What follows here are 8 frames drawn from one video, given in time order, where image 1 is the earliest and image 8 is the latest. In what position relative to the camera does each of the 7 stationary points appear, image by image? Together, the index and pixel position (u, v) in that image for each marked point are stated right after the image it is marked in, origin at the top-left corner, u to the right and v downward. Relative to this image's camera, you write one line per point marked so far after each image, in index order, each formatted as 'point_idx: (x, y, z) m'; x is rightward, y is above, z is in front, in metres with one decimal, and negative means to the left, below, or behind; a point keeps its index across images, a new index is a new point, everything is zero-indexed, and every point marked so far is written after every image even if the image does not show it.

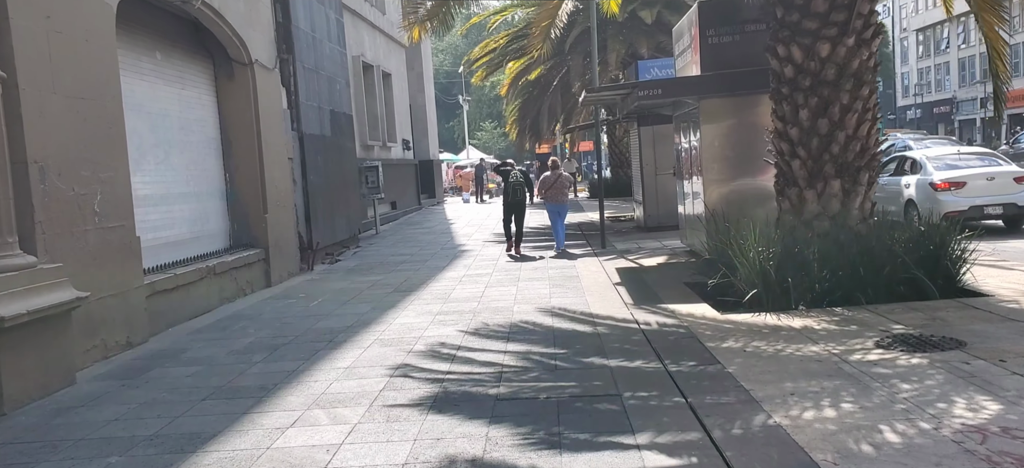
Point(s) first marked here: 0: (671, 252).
0: (+2.5, -0.3, +15.3) m
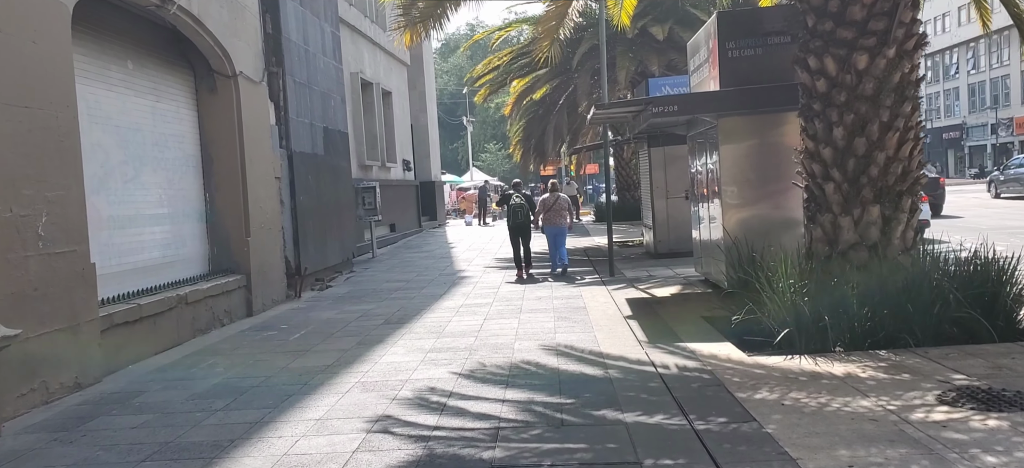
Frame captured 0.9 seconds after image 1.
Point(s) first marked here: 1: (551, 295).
0: (+2.5, -0.7, +14.2) m
1: (+0.5, -0.8, +13.5) m
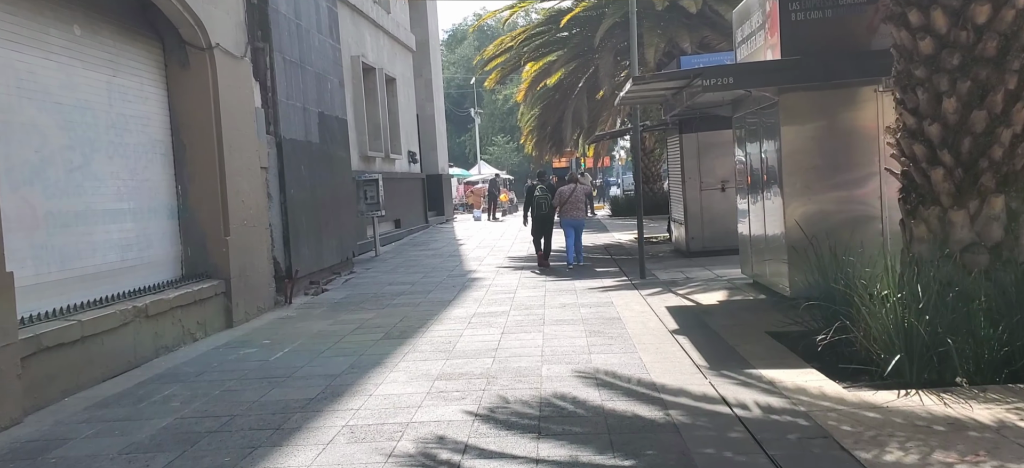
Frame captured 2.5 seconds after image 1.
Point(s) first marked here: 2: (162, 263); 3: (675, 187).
0: (+2.8, -0.7, +12.4) m
1: (+0.8, -0.8, +11.7) m
2: (-3.7, -0.3, +10.5) m
3: (+2.9, +0.8, +17.7) m
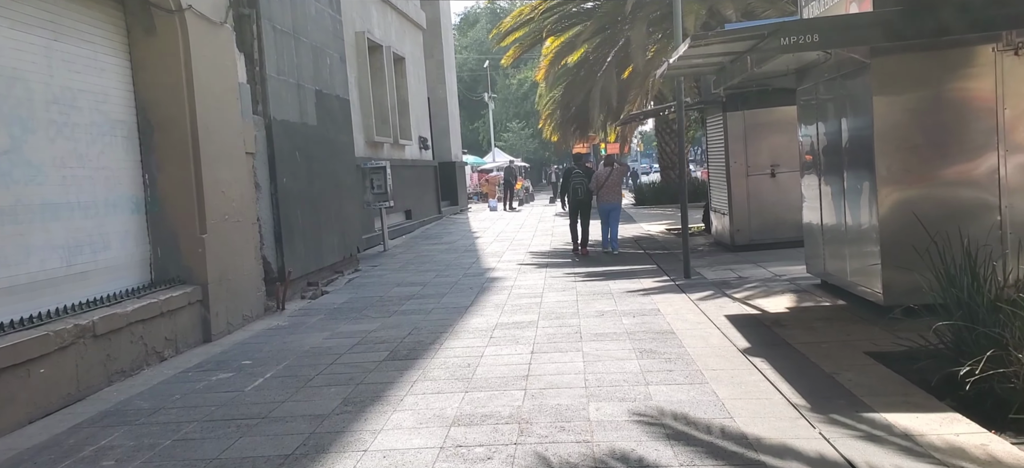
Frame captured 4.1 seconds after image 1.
0: (+3.0, -0.6, +10.6) m
1: (+1.1, -0.8, +9.9) m
2: (-3.4, -0.3, +8.8) m
3: (+3.2, +1.0, +15.9) m
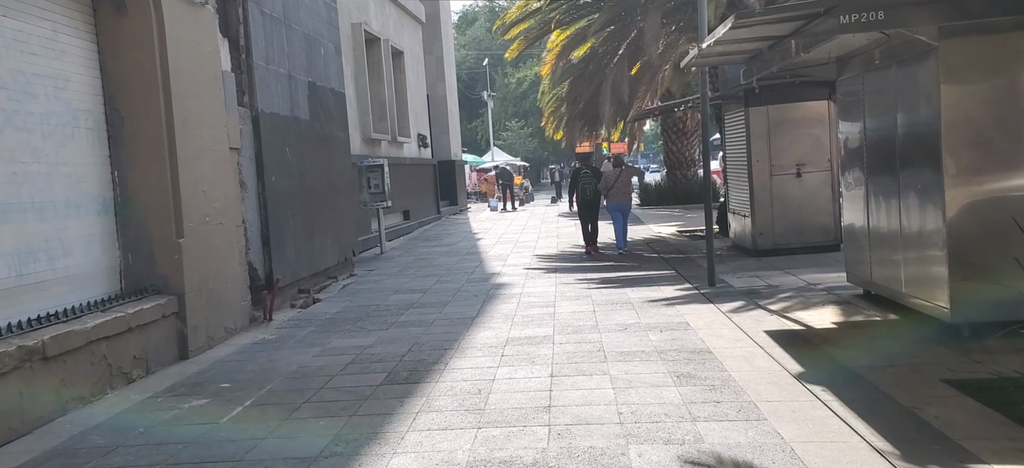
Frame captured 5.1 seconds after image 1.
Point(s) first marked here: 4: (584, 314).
0: (+3.1, -0.7, +9.6) m
1: (+1.2, -0.8, +8.9) m
2: (-3.3, -0.3, +7.8) m
3: (+3.3, +0.9, +14.9) m
4: (+0.7, -0.8, +9.6) m
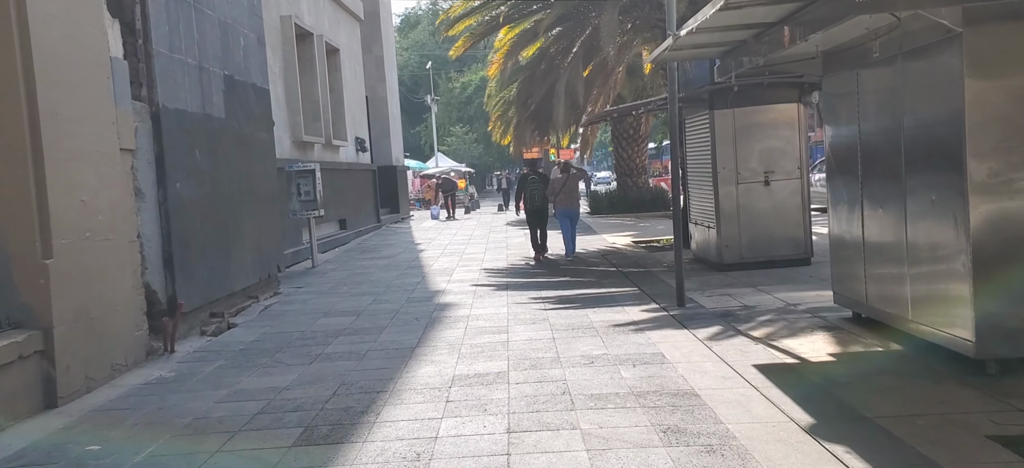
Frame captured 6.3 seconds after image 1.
0: (+2.7, -0.8, +8.5) m
1: (+0.8, -0.9, +7.6) m
2: (-3.6, -0.5, +6.2) m
3: (+2.6, +0.7, +13.7) m
4: (+0.2, -0.9, +8.3) m
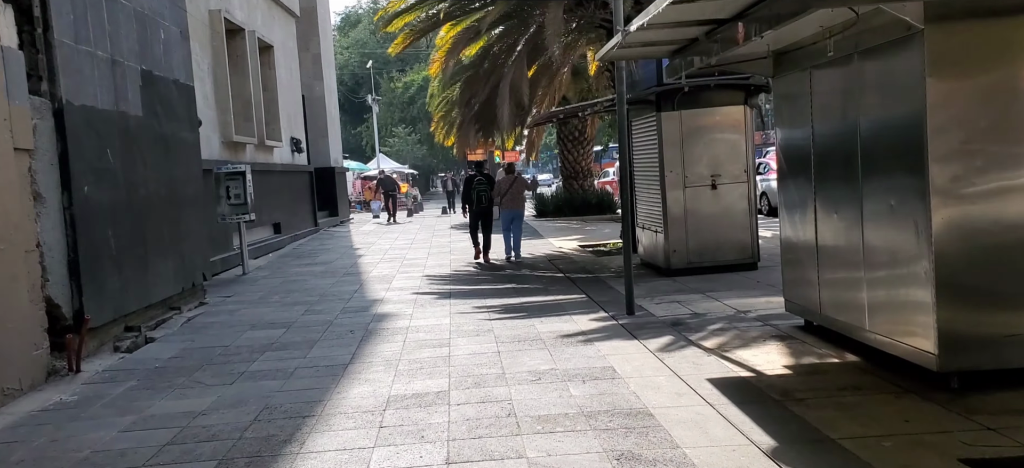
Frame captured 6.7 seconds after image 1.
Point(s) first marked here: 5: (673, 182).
0: (+2.2, -0.9, +8.1) m
1: (+0.3, -1.0, +7.1) m
2: (-4.0, -0.5, +5.5) m
3: (+1.8, +0.7, +13.3) m
4: (-0.2, -1.0, +7.7) m
5: (+1.9, +0.6, +12.0) m
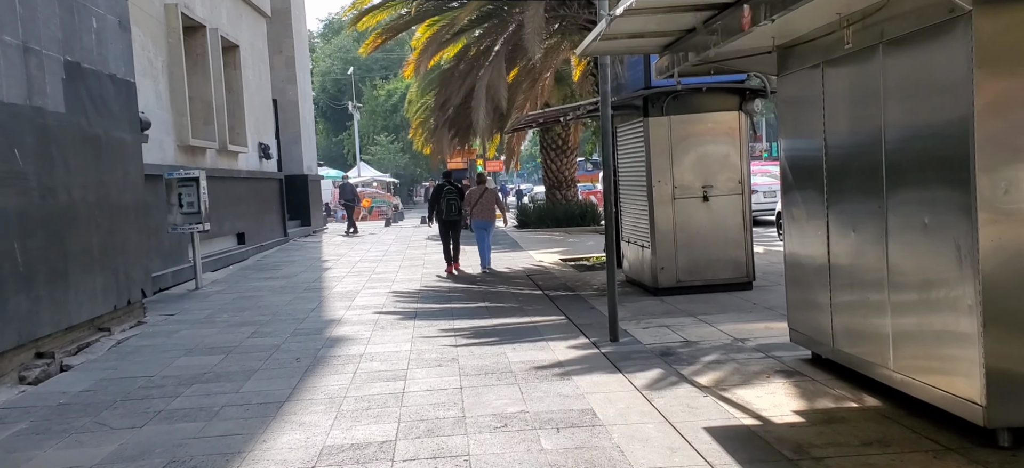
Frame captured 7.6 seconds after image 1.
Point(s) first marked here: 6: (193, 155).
0: (+2.0, -1.0, +7.0) m
1: (+0.1, -1.1, +6.1) m
2: (-4.2, -0.6, +4.4) m
3: (+1.5, +0.5, +12.3) m
4: (-0.5, -1.1, +6.7) m
5: (+1.7, +0.5, +10.9) m
6: (-4.9, +1.2, +15.3) m
